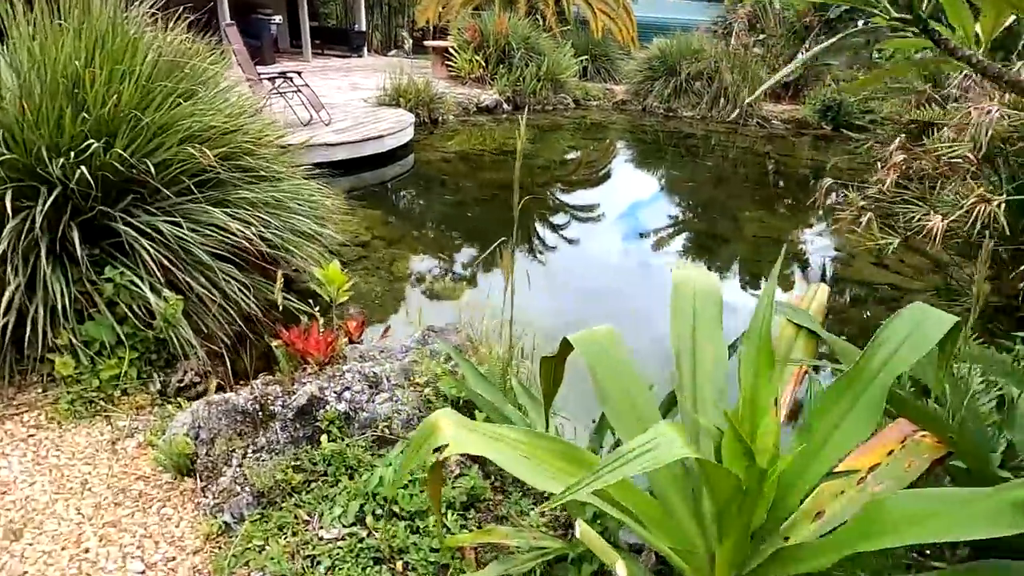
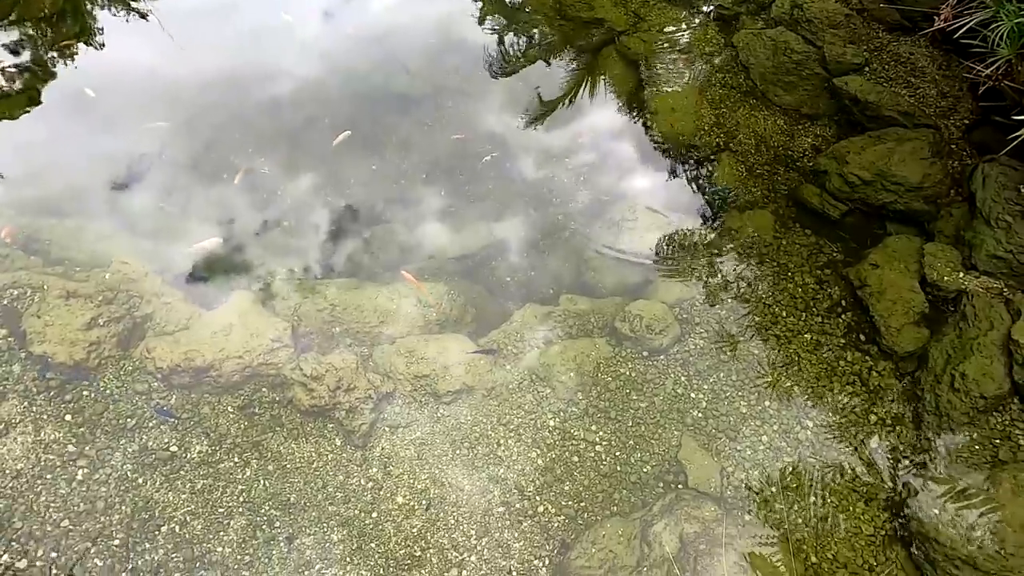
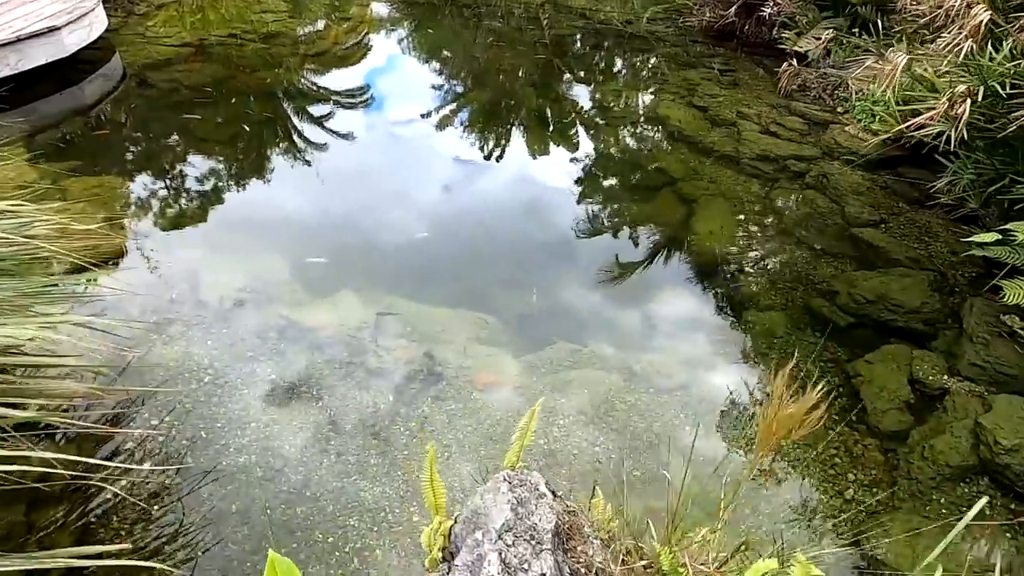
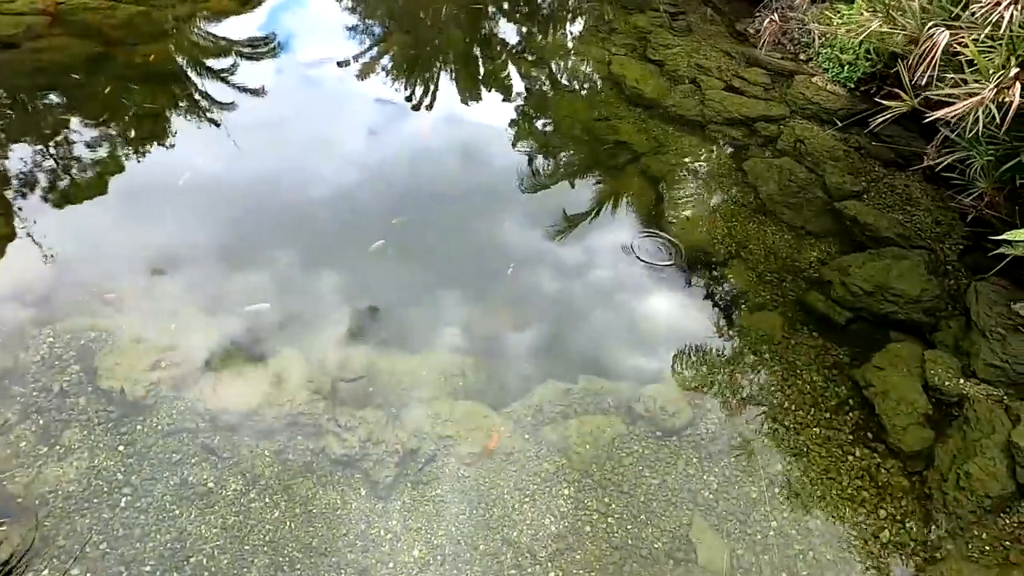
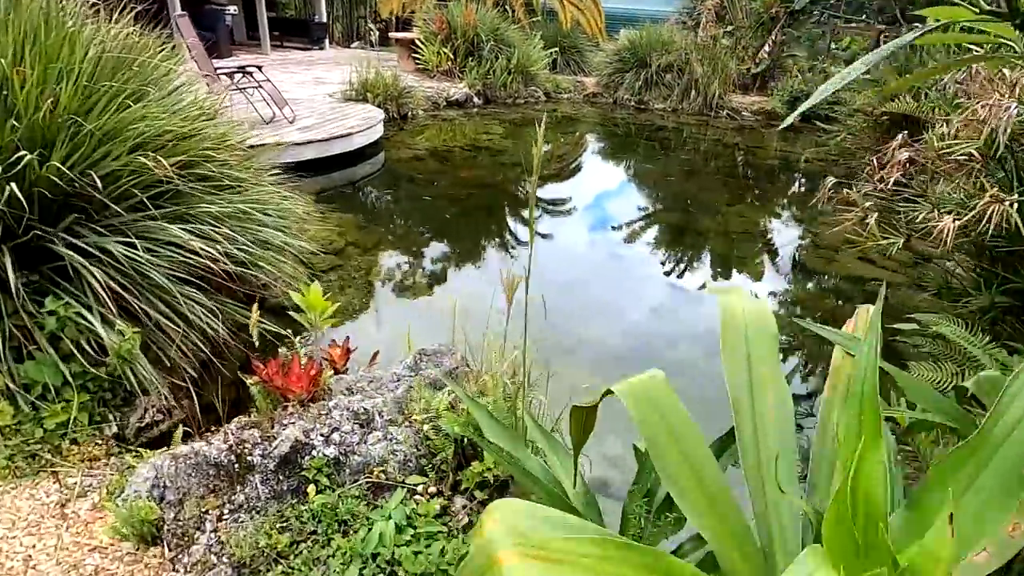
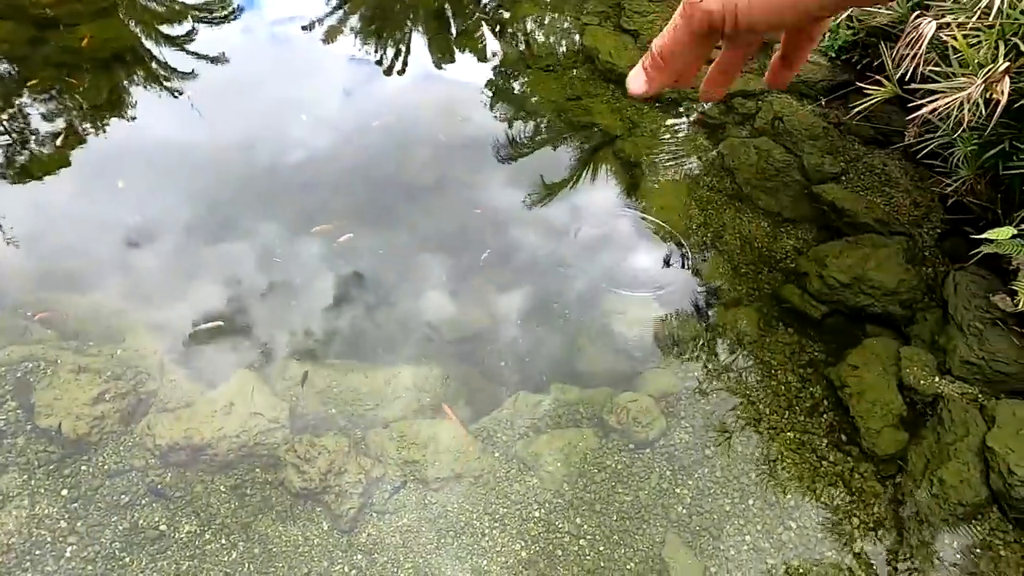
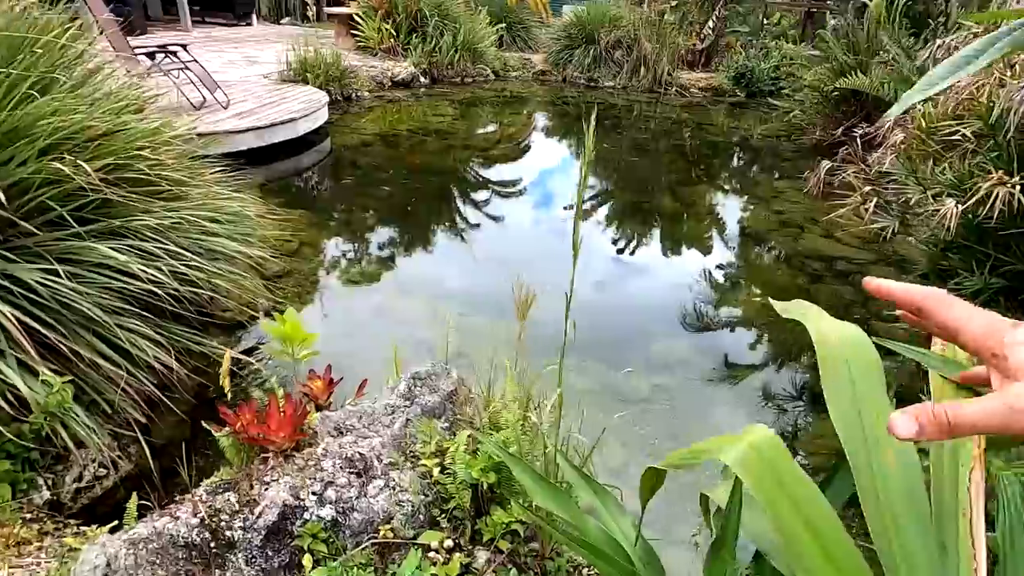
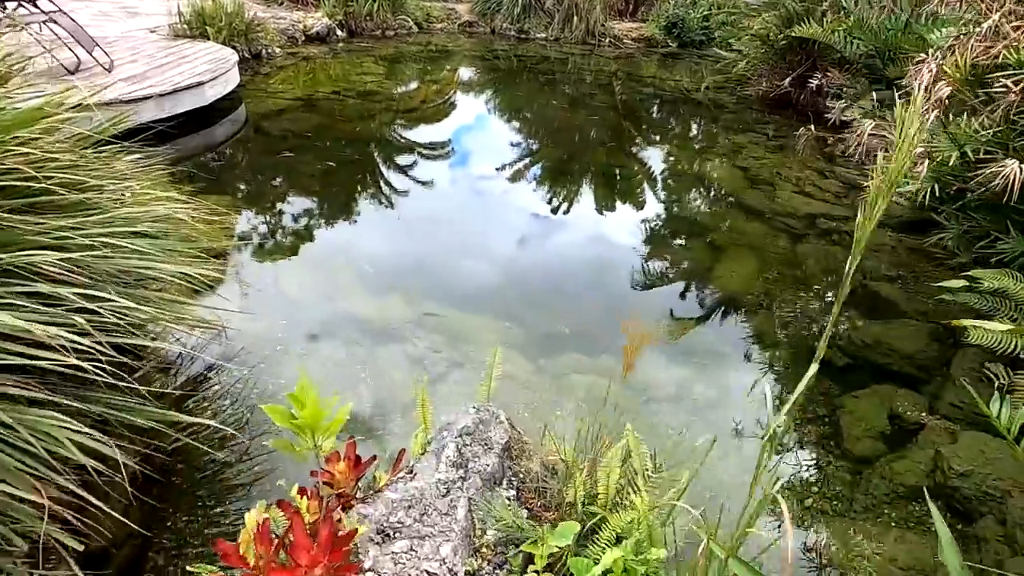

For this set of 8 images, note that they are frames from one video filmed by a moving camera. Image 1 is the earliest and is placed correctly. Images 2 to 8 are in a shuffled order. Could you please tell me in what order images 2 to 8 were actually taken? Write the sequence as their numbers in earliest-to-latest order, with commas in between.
5, 7, 8, 3, 4, 6, 2
